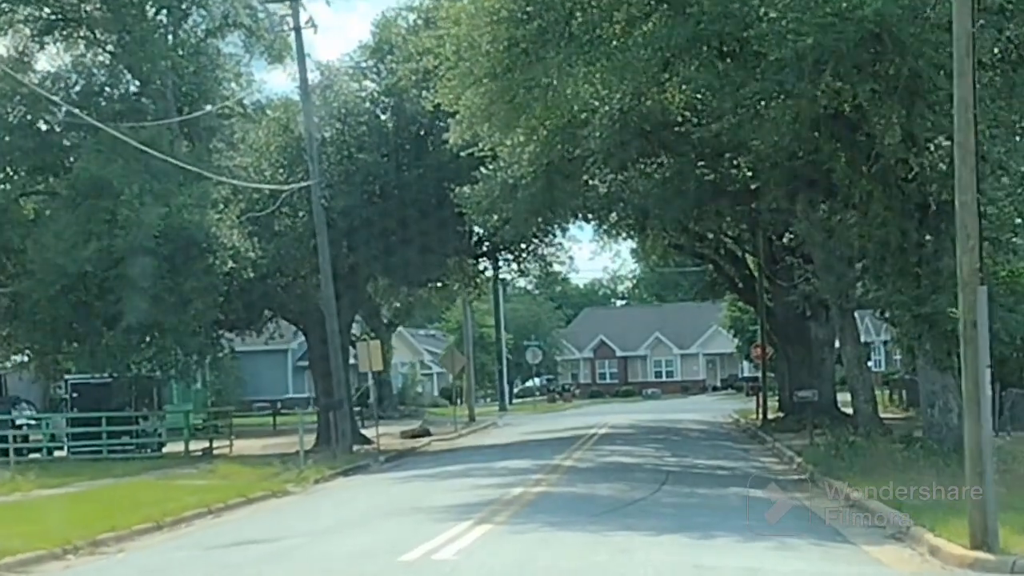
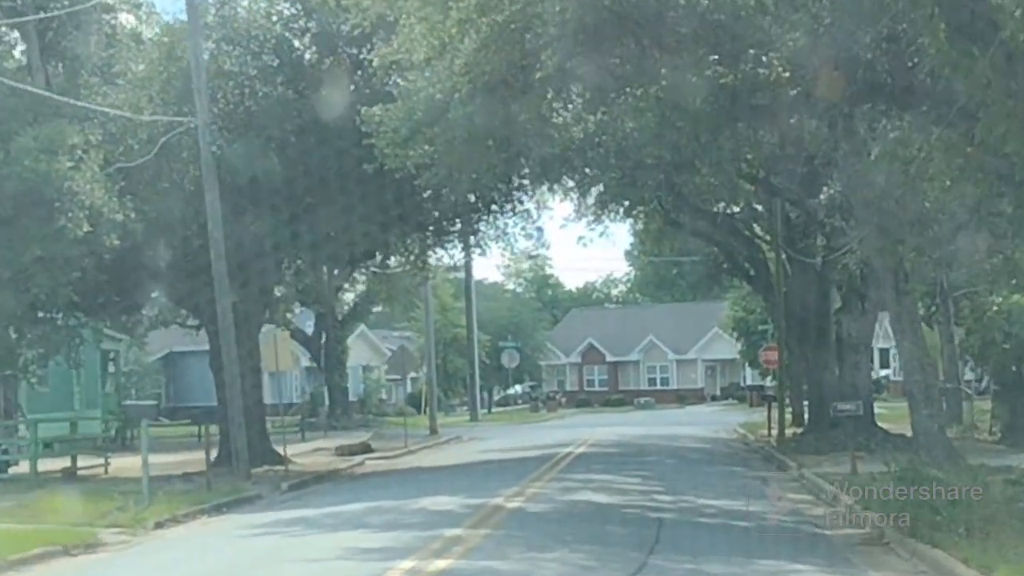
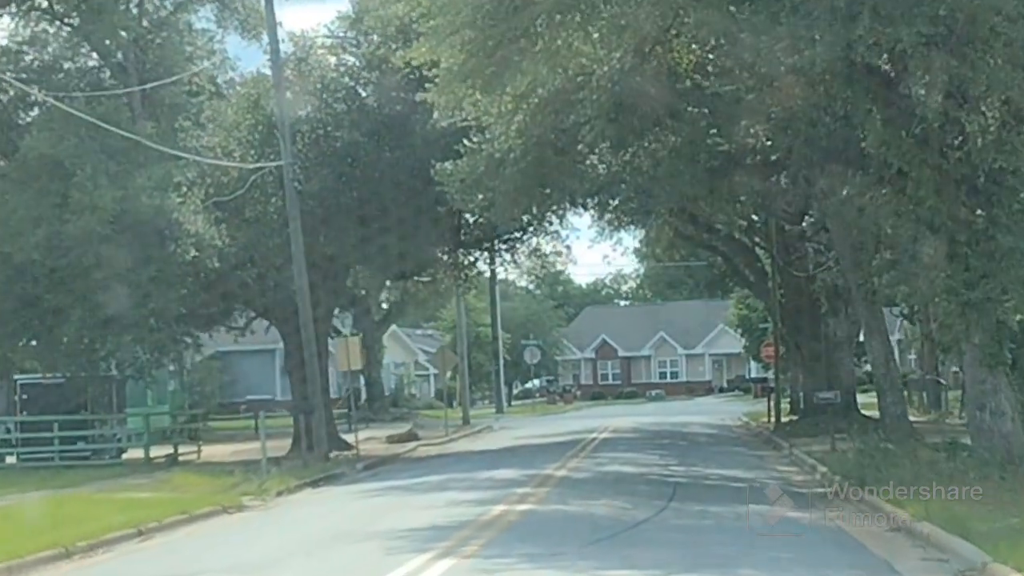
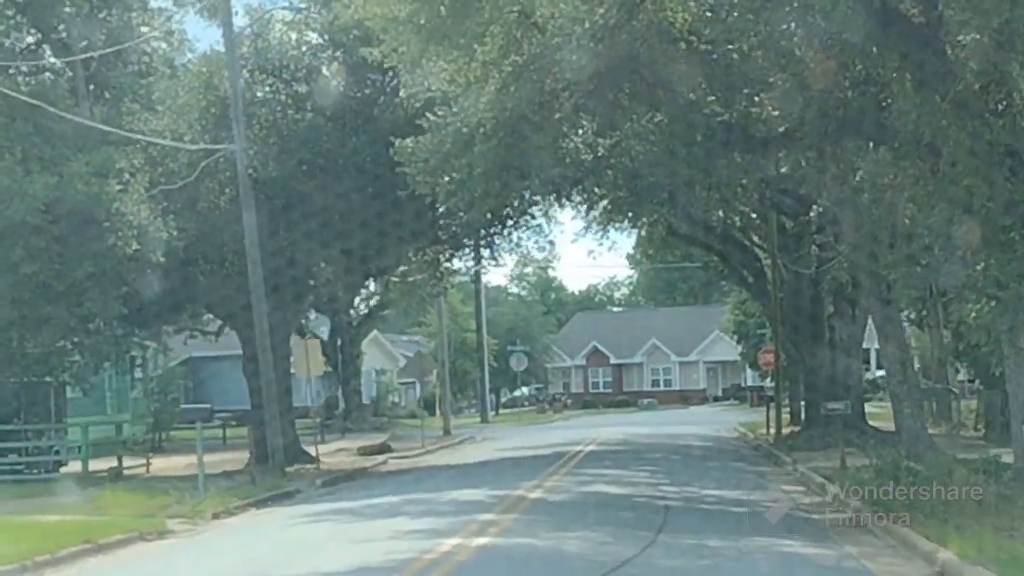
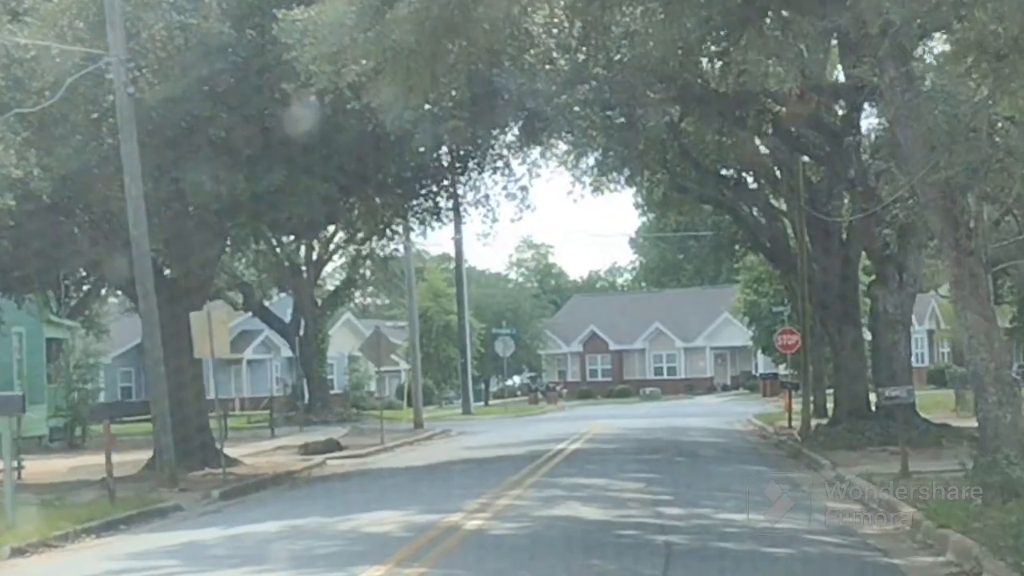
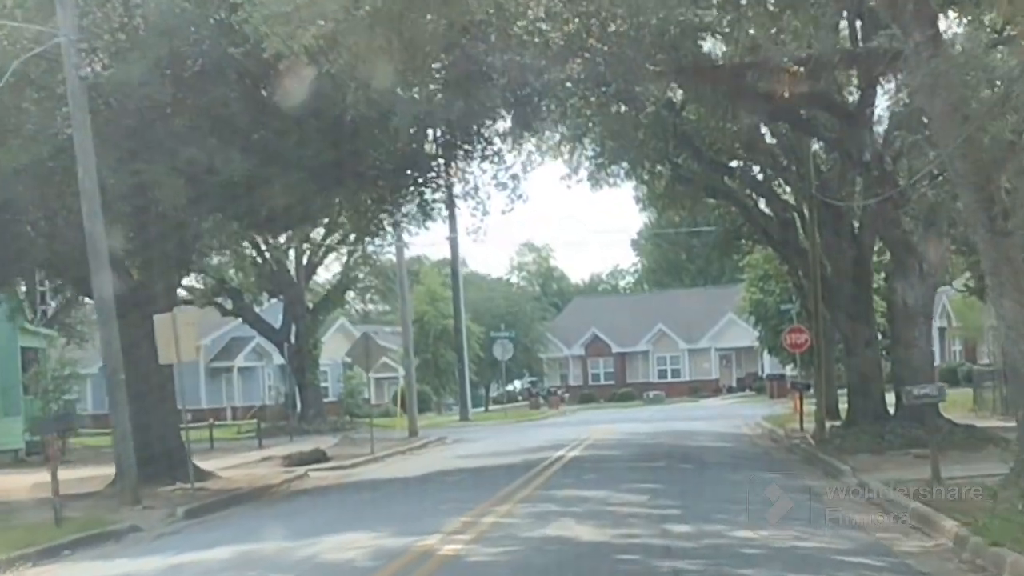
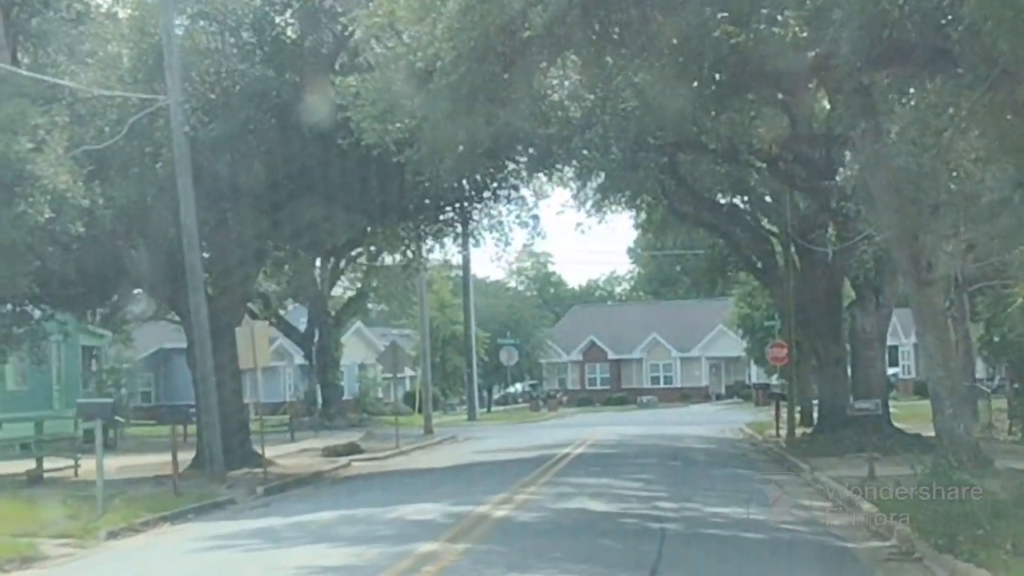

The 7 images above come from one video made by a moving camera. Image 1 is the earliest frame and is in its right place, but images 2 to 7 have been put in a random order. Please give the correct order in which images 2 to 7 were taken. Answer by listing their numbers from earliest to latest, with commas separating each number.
3, 4, 2, 7, 5, 6
